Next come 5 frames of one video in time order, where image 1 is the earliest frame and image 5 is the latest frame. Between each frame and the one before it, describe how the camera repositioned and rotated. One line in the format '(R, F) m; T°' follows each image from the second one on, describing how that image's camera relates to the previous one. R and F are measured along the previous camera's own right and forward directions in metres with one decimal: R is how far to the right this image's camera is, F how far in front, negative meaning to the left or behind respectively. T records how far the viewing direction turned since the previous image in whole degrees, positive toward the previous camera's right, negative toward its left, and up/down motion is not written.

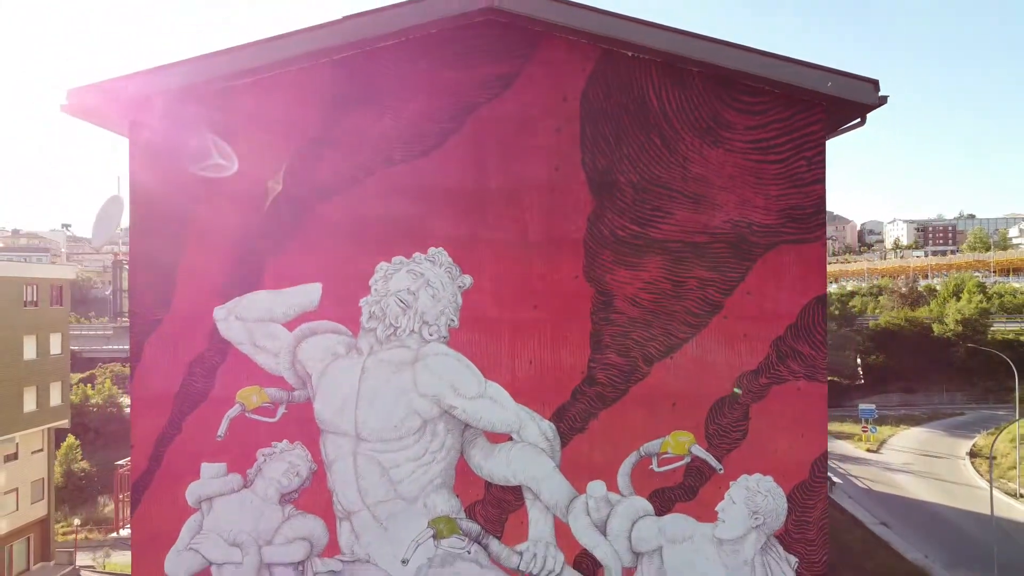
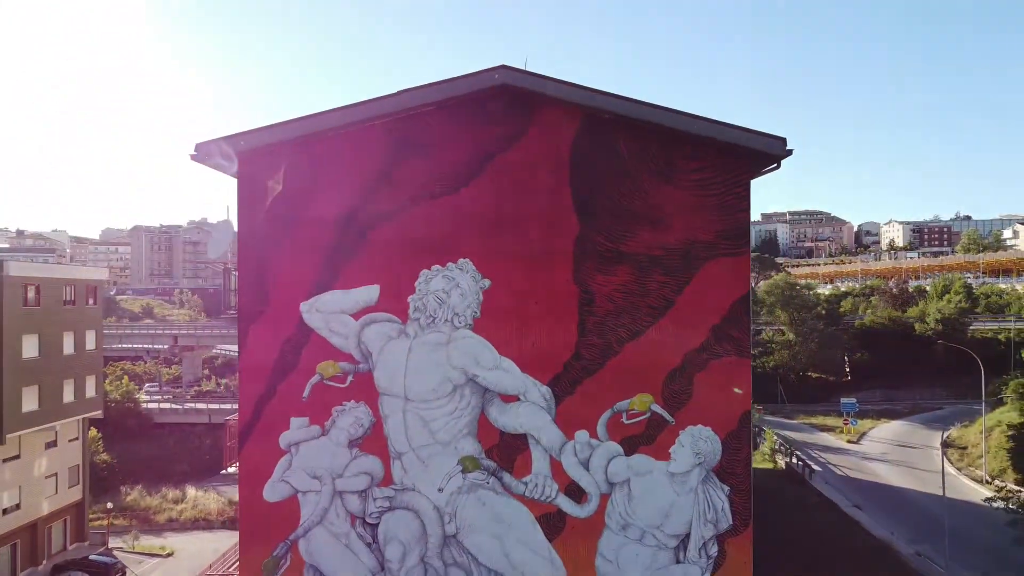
(-0.1, -1.9) m; 0°
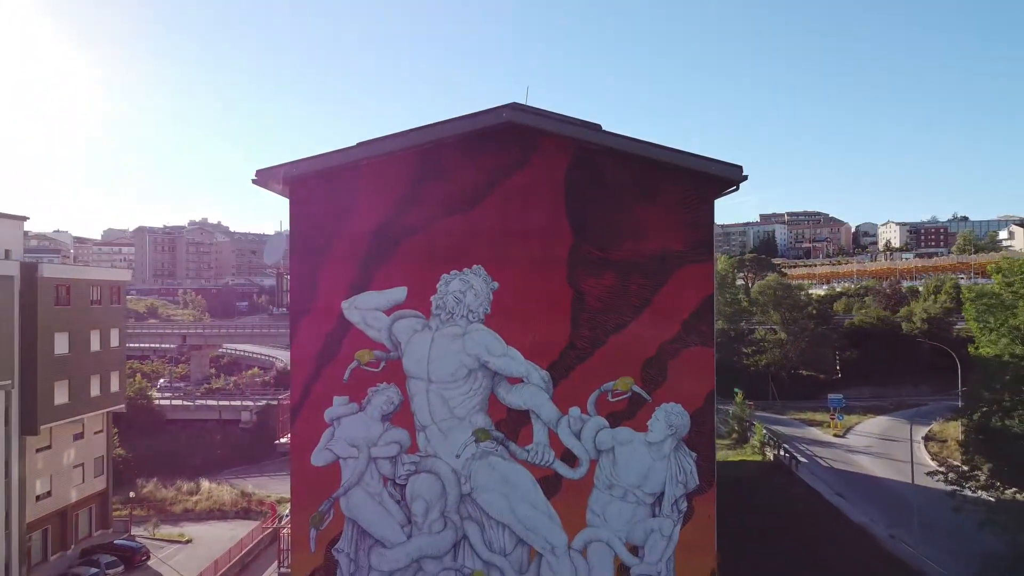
(-0.1, -1.5) m; 0°
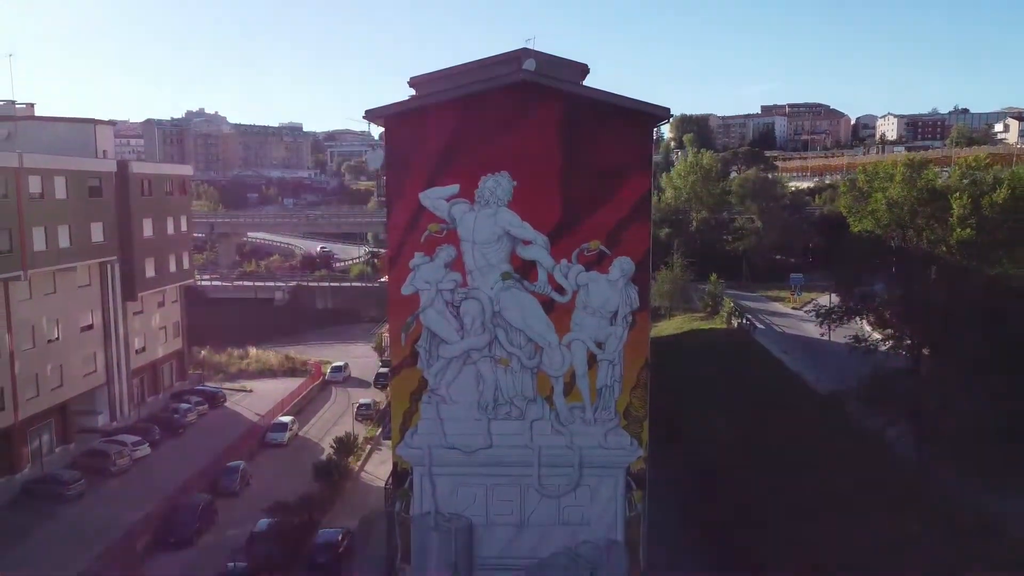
(-0.4, -5.1) m; 0°
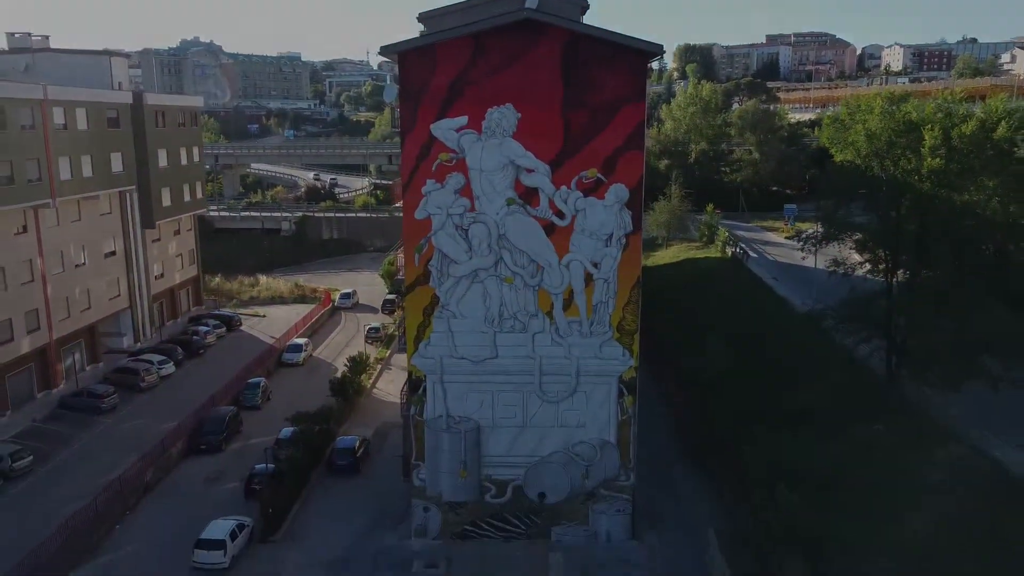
(-0.2, -1.6) m; 0°
